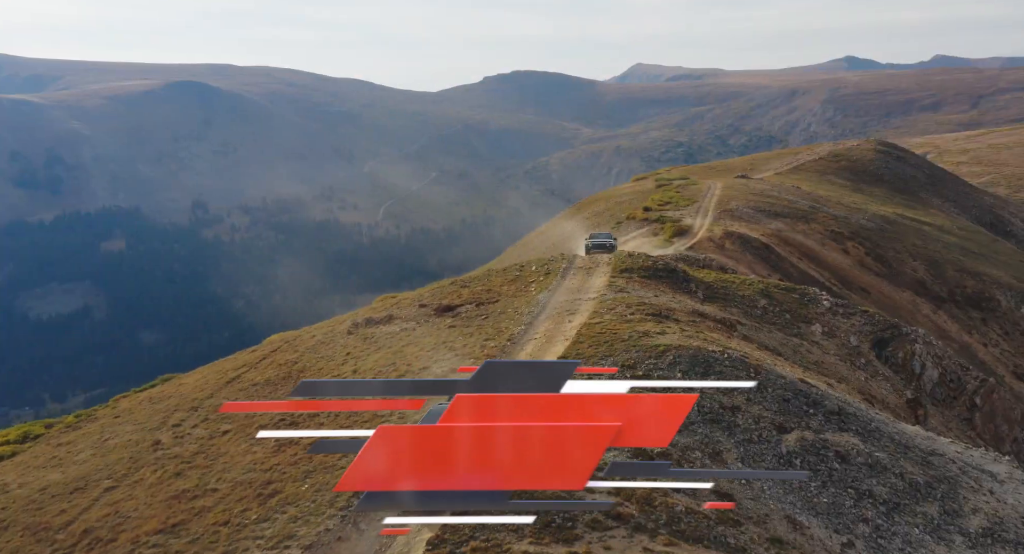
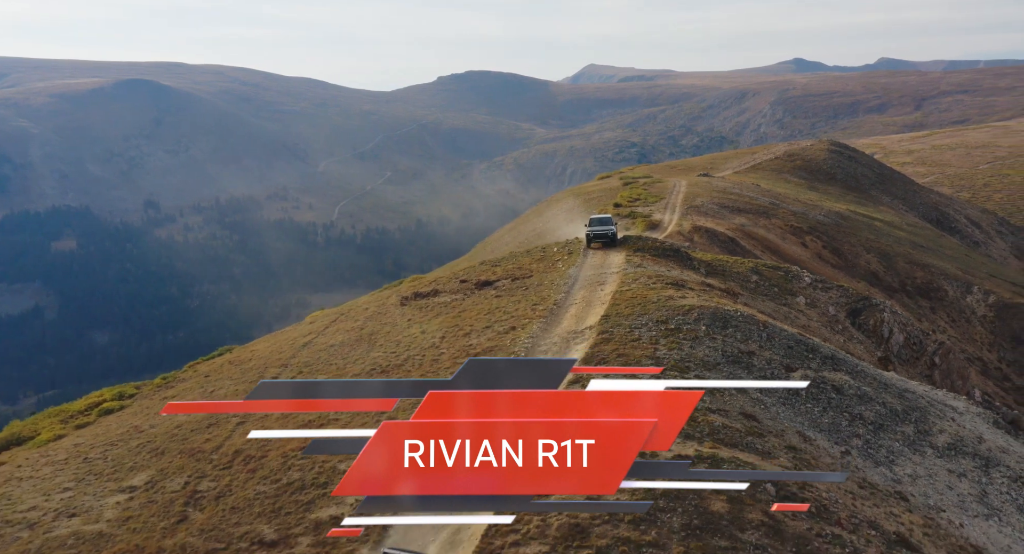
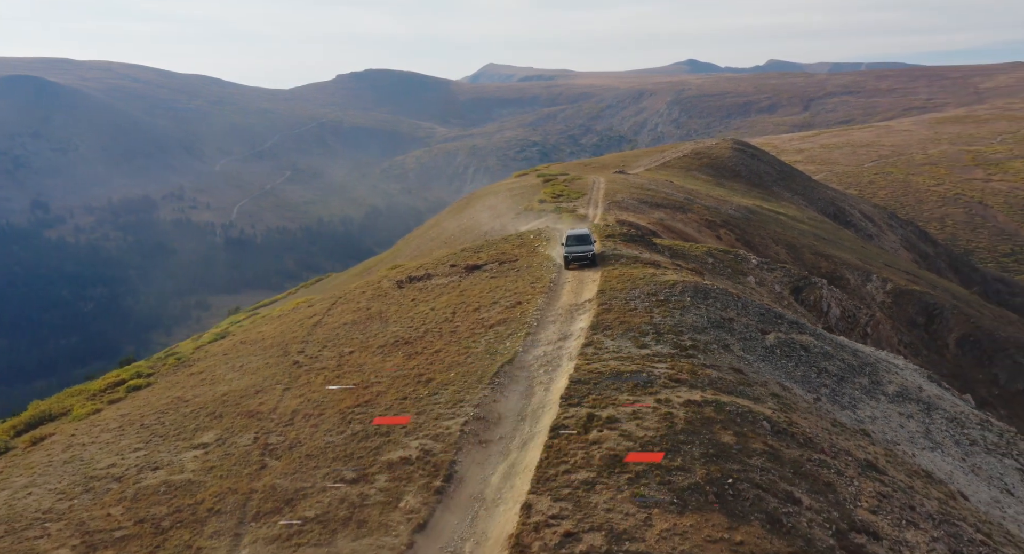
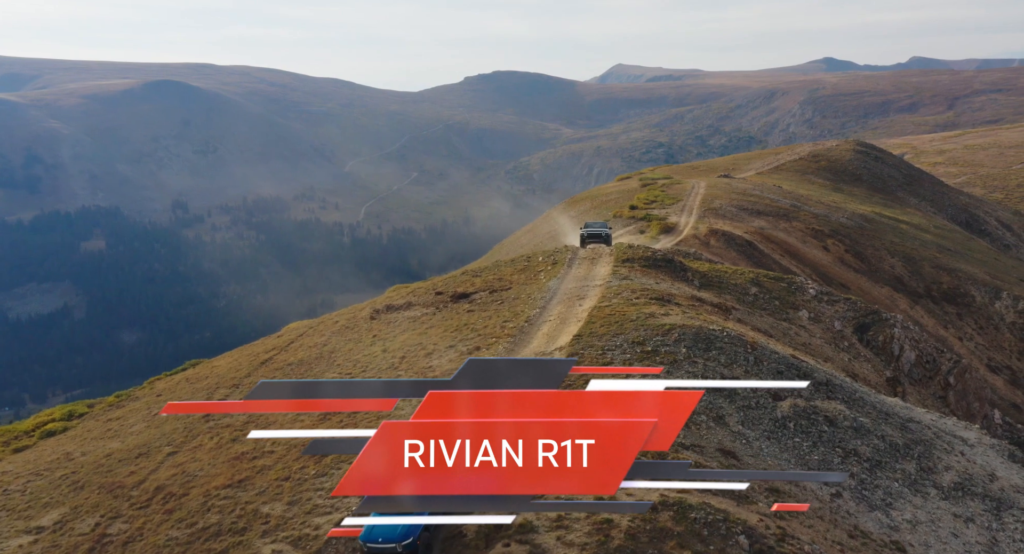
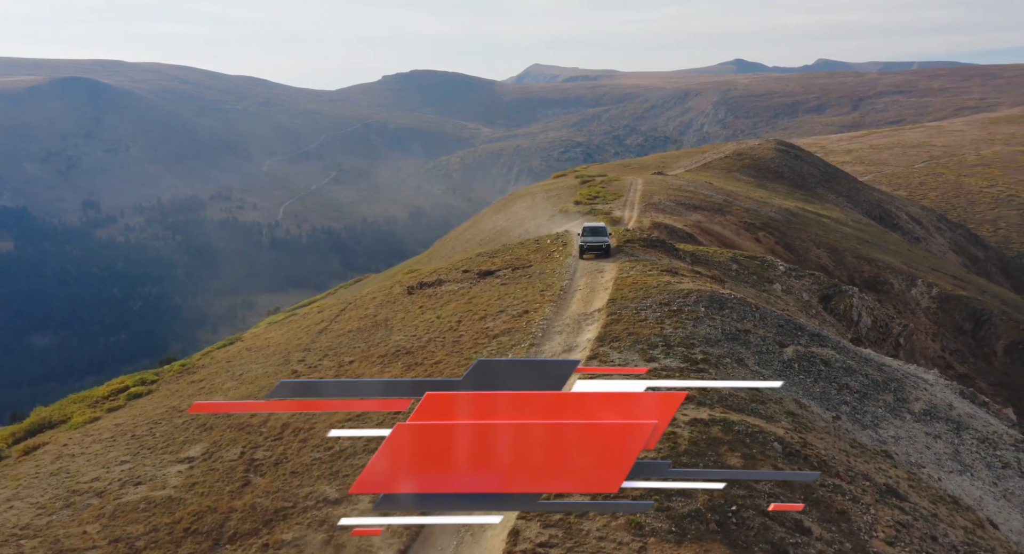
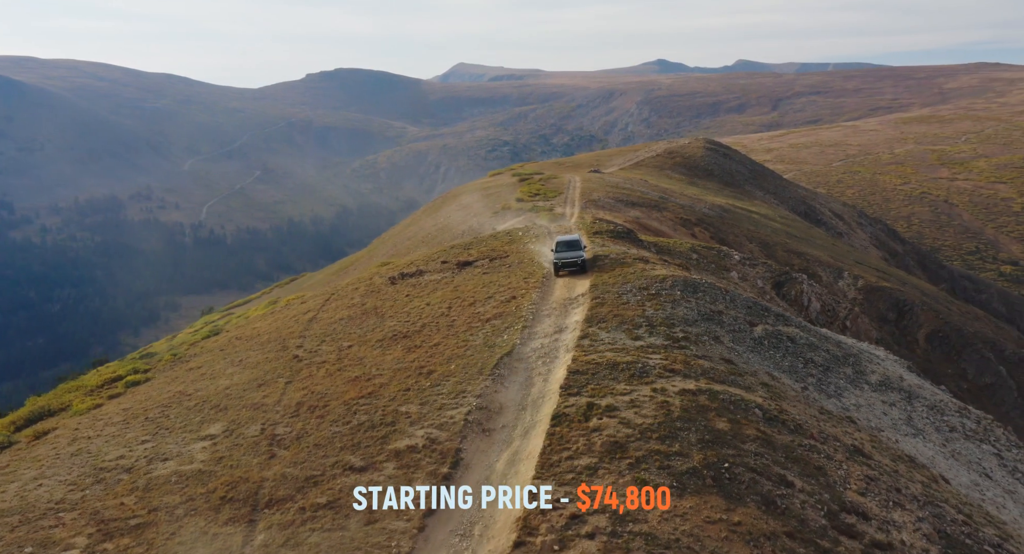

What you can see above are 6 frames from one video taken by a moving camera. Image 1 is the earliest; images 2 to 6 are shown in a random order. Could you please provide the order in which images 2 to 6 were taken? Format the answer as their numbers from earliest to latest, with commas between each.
4, 2, 5, 3, 6
